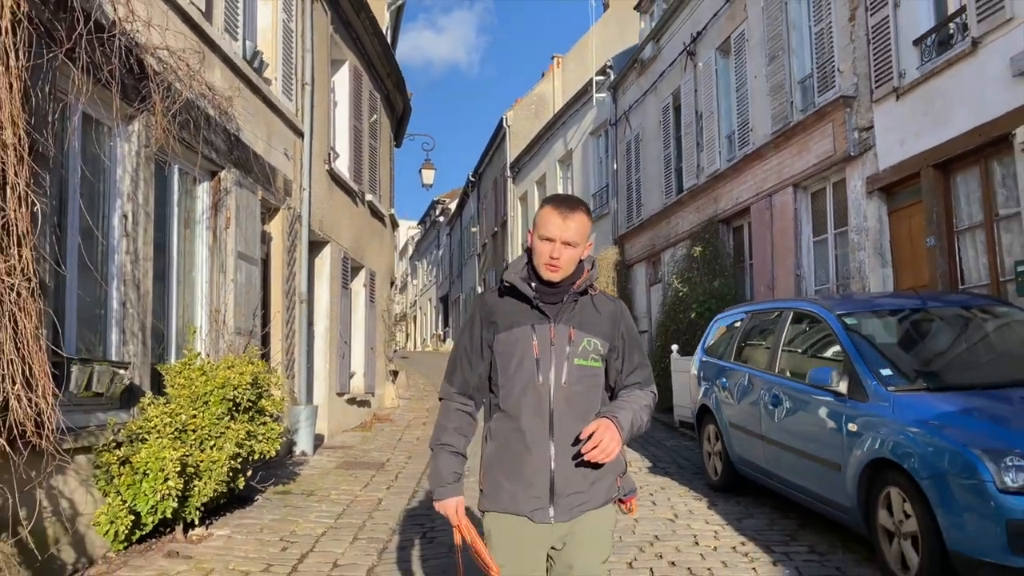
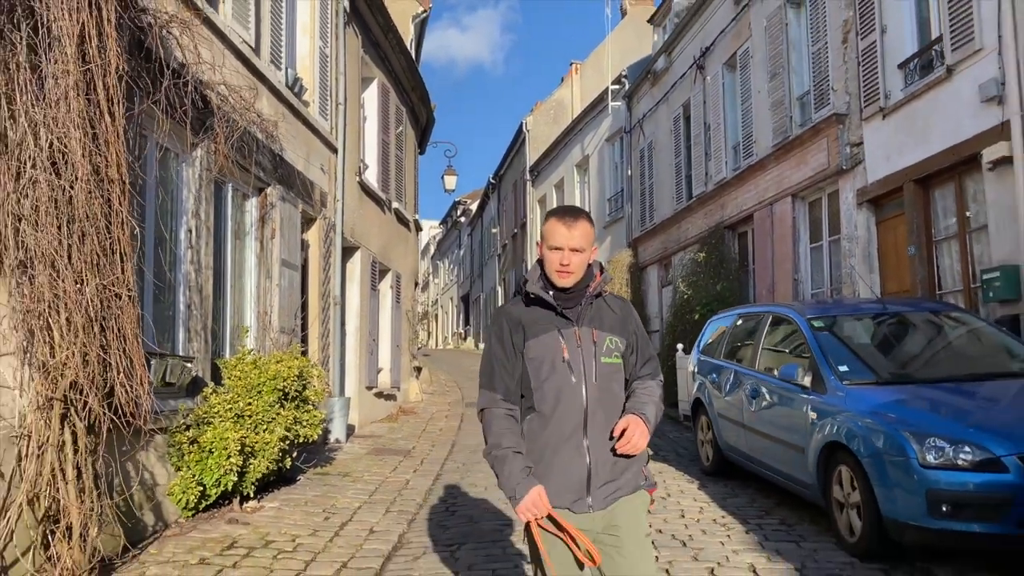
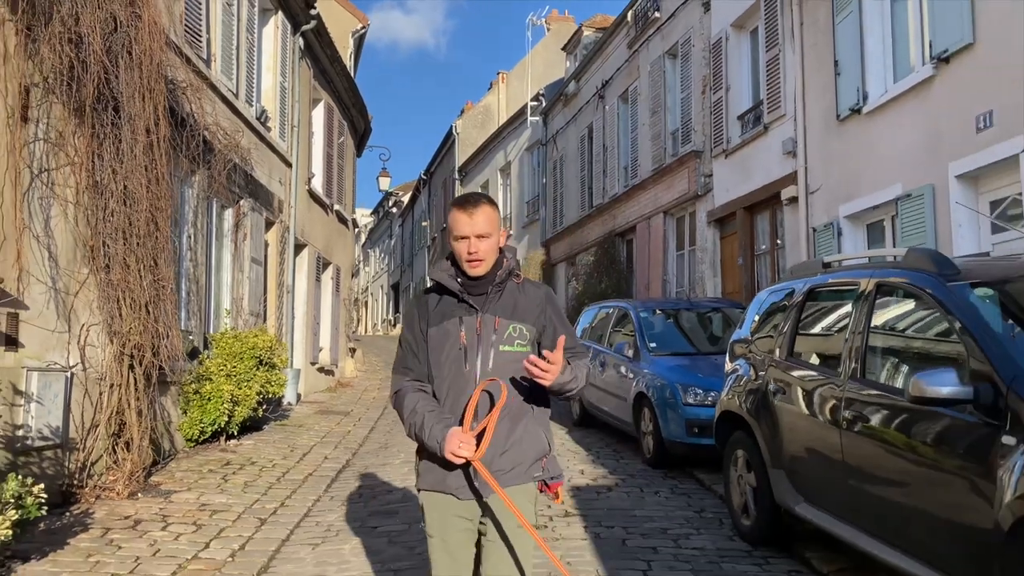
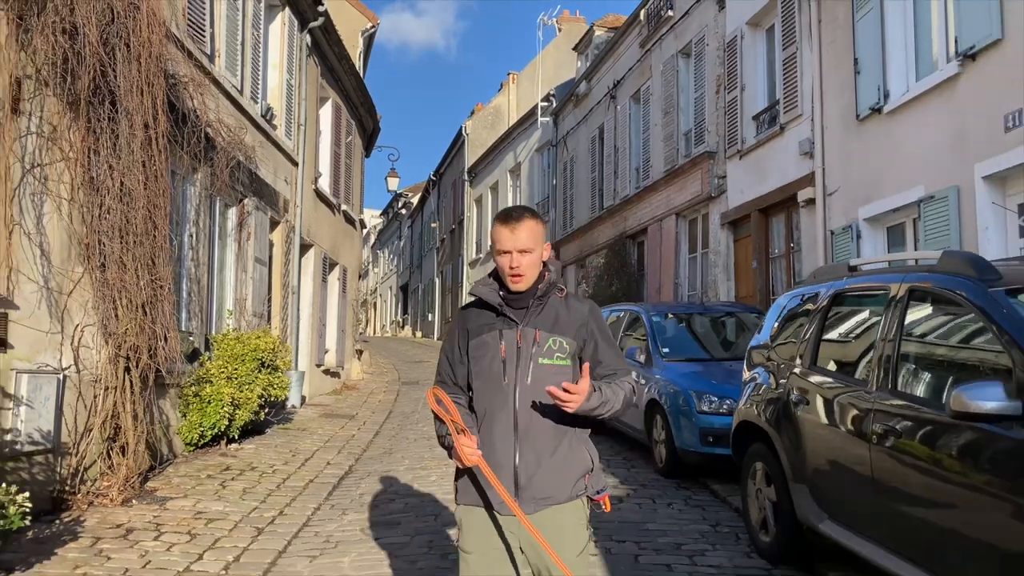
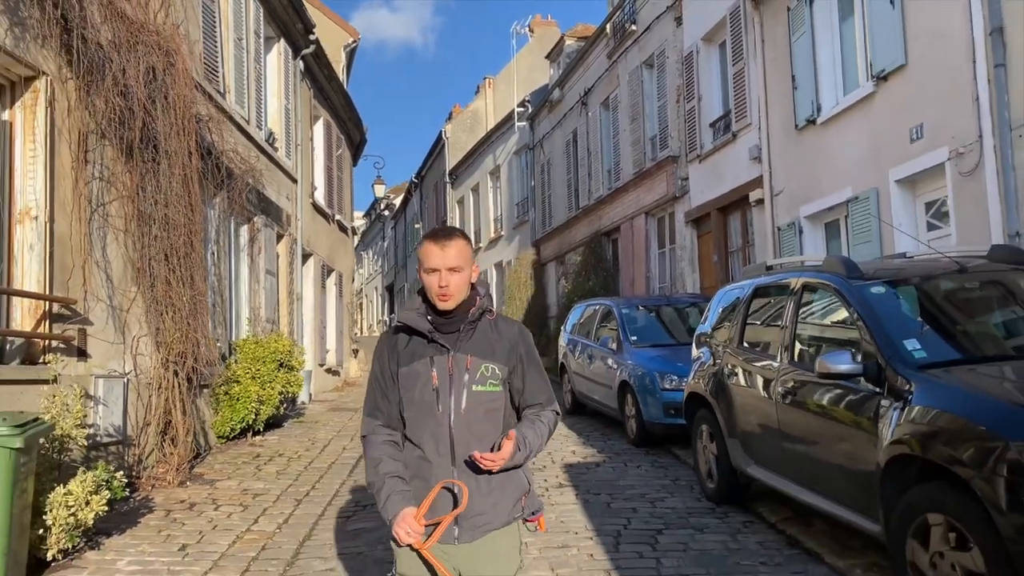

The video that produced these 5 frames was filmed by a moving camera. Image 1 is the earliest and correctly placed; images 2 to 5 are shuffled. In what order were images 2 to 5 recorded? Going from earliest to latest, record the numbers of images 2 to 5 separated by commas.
2, 4, 3, 5
